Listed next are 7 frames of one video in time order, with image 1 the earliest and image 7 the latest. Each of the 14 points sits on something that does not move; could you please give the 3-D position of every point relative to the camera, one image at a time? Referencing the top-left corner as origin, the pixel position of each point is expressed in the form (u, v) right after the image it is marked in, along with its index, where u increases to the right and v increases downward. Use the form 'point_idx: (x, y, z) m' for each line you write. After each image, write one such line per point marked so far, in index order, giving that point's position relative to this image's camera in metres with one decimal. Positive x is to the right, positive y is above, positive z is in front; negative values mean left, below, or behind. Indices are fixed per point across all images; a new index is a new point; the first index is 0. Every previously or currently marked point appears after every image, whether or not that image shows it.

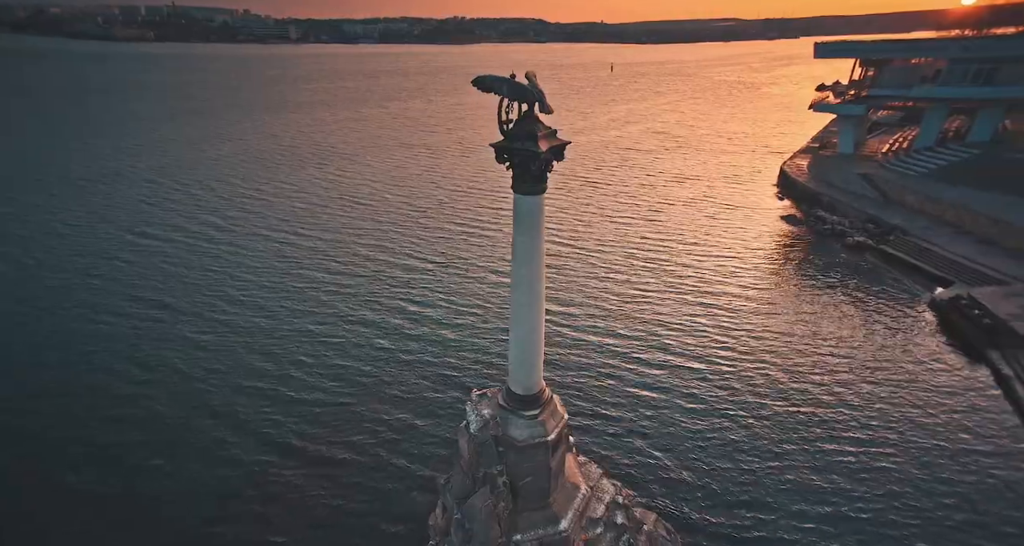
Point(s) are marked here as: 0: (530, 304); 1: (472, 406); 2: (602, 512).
0: (+0.3, -0.5, +10.2) m
1: (-0.7, -2.5, +11.4) m
2: (+1.6, -4.5, +11.6) m
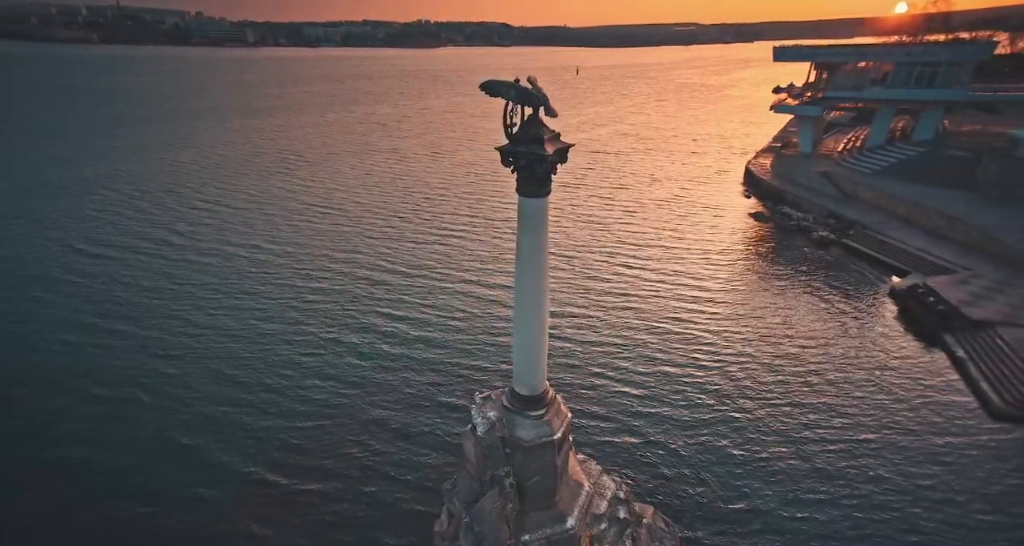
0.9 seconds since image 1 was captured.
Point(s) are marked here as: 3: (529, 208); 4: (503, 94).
0: (+0.4, -0.6, +10.3) m
1: (-0.6, -2.5, +11.4) m
2: (+1.7, -4.5, +11.8) m
3: (+0.2, +1.1, +9.7) m
4: (-0.1, +2.7, +9.3) m
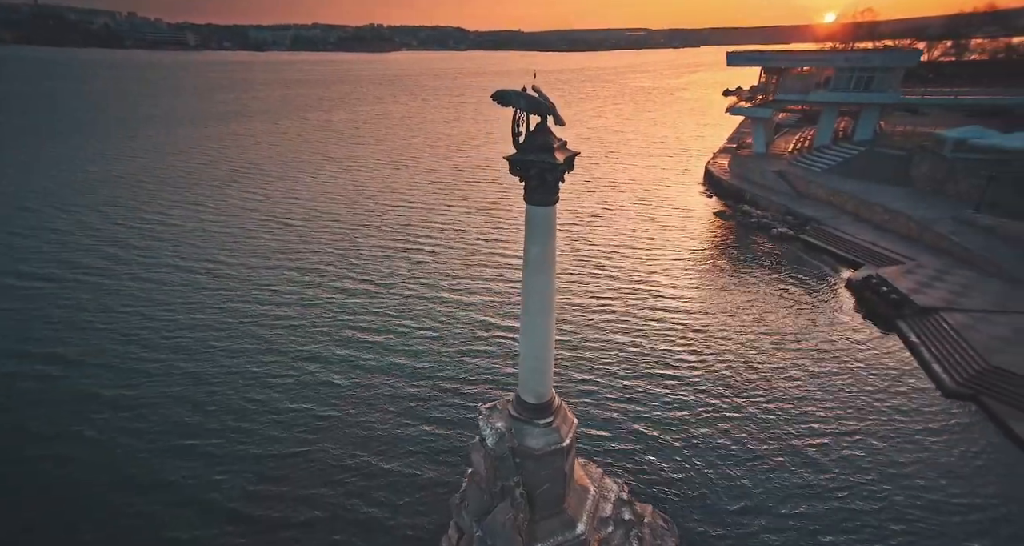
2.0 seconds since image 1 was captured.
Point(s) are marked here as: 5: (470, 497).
0: (+0.5, -0.7, +10.3) m
1: (-0.5, -2.7, +11.2) m
2: (+1.9, -4.6, +11.9) m
3: (+0.3, +0.9, +9.7) m
4: (0.0, +2.5, +9.2) m
5: (-0.8, -4.2, +11.4) m
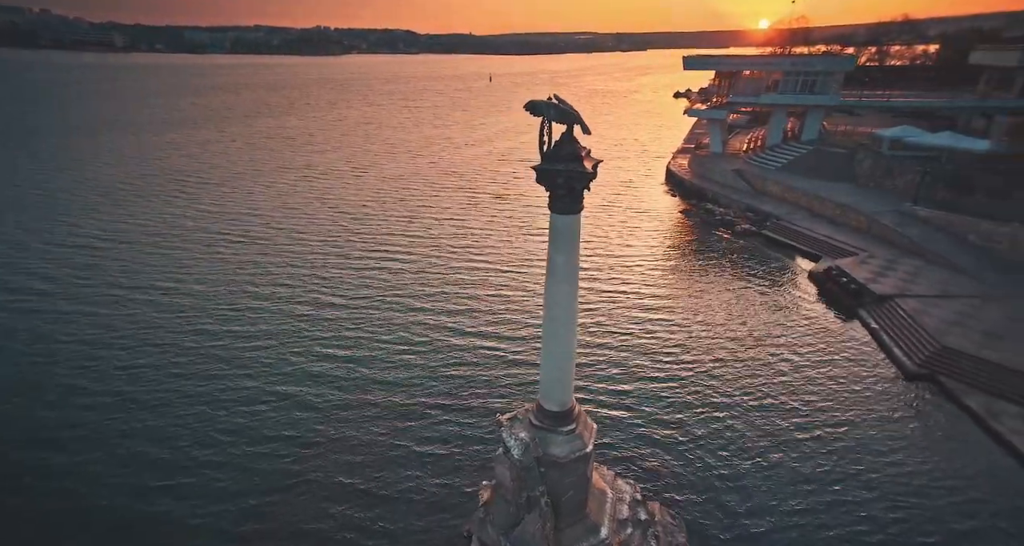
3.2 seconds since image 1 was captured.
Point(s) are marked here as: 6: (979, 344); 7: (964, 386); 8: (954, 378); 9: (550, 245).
0: (+1.0, -0.8, +10.3) m
1: (-0.1, -2.9, +11.1) m
2: (+2.3, -4.7, +12.0) m
3: (+0.8, +0.8, +9.7) m
4: (+0.5, +2.4, +9.2) m
5: (-0.3, -4.4, +11.2) m
6: (+12.8, -2.0, +16.6) m
7: (+11.6, -3.0, +15.6) m
8: (+11.6, -2.8, +15.8) m
9: (+0.6, +0.5, +9.9) m
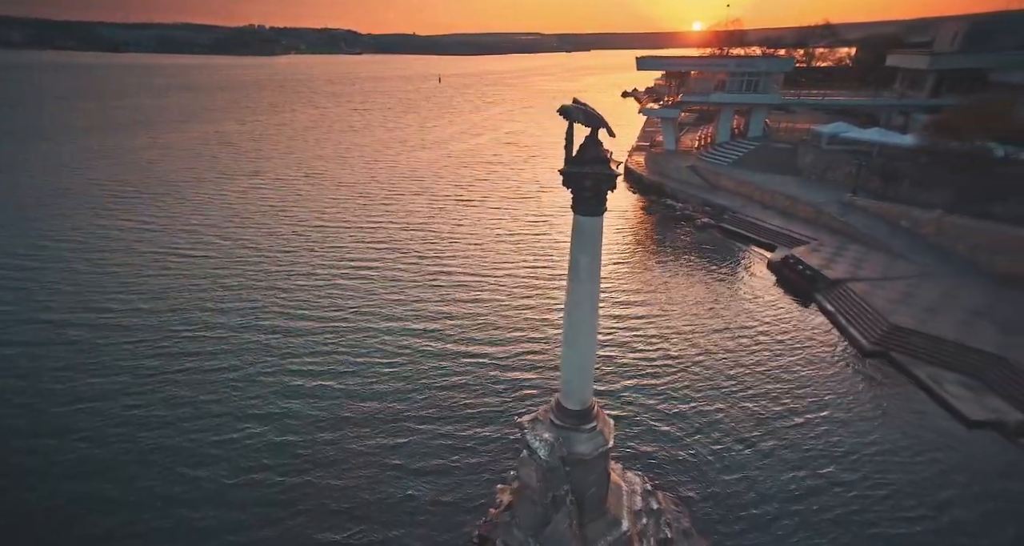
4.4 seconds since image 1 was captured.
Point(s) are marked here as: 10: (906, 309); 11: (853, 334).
0: (+1.4, -0.8, +10.4) m
1: (+0.3, -2.9, +11.1) m
2: (+2.6, -4.7, +12.4) m
3: (+1.2, +0.8, +9.8) m
4: (+0.9, +2.3, +9.2) m
5: (+0.2, -4.4, +11.2) m
6: (+12.3, -1.5, +18.2) m
7: (+11.3, -2.5, +17.1) m
8: (+11.3, -2.3, +17.3) m
9: (+1.1, +0.5, +10.0) m
10: (+12.2, -1.1, +18.9) m
11: (+10.4, -1.8, +18.6) m
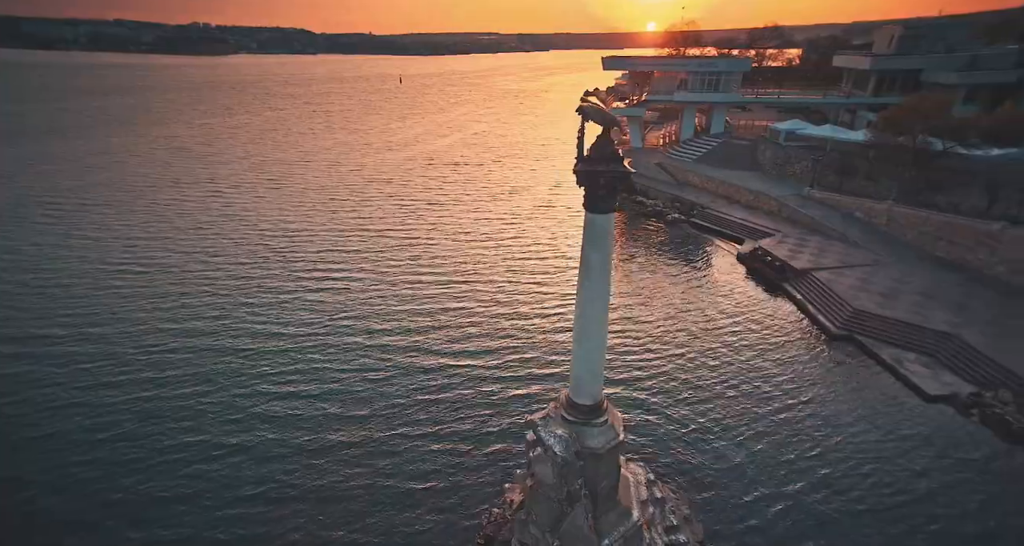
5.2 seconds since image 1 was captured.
0: (+1.6, -0.8, +10.6) m
1: (+0.6, -2.9, +11.2) m
2: (+2.8, -4.5, +12.6) m
3: (+1.5, +0.8, +9.9) m
4: (+1.1, +2.4, +9.4) m
5: (+0.4, -4.4, +11.3) m
6: (+11.8, -1.1, +19.3) m
7: (+11.0, -2.1, +18.1) m
8: (+10.9, -1.9, +18.4) m
9: (+1.3, +0.5, +10.1) m
10: (+11.7, -0.7, +20.0) m
11: (+9.9, -1.5, +19.5) m
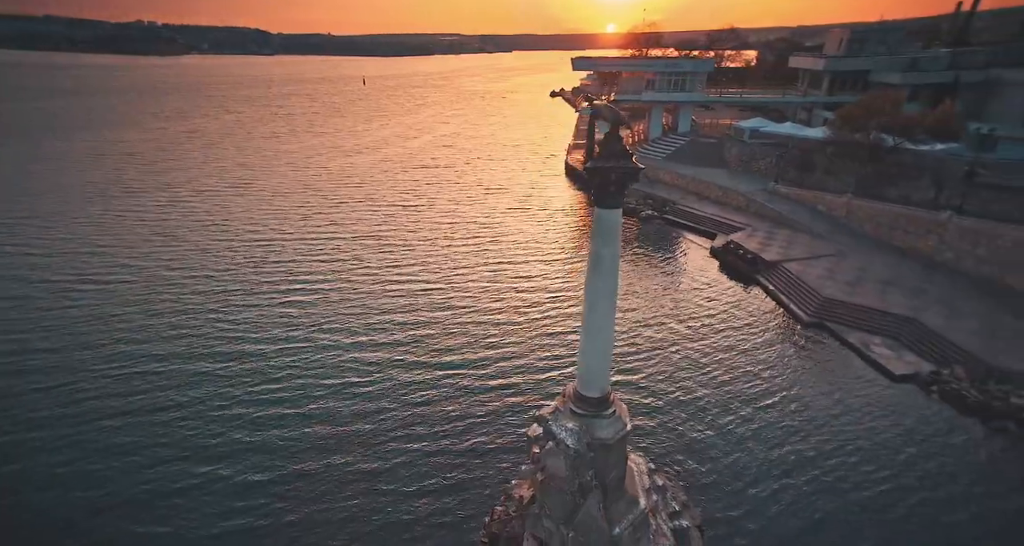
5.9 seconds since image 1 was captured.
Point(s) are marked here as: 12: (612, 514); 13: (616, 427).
0: (+1.8, -0.7, +10.7) m
1: (+0.8, -2.8, +11.2) m
2: (+2.9, -4.4, +12.9) m
3: (+1.7, +0.9, +10.1) m
4: (+1.3, +2.5, +9.5) m
5: (+0.7, -4.4, +11.3) m
6: (+11.3, -0.7, +20.3) m
7: (+10.6, -1.8, +19.0) m
8: (+10.4, -1.6, +19.2) m
9: (+1.5, +0.6, +10.2) m
10: (+11.1, -0.4, +20.9) m
11: (+9.4, -1.2, +20.3) m
12: (+2.0, -4.6, +11.5) m
13: (+2.0, -2.9, +11.3) m
